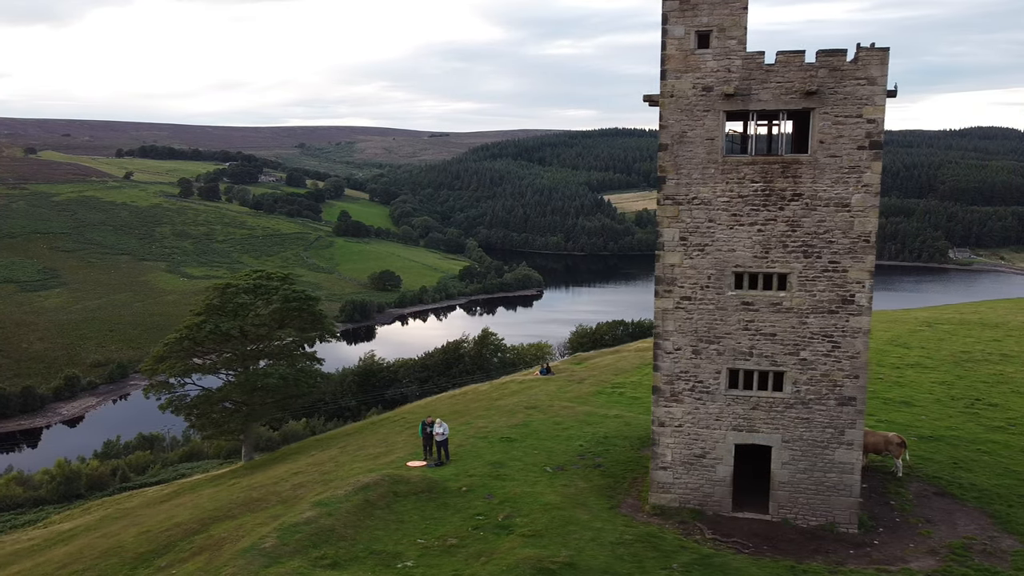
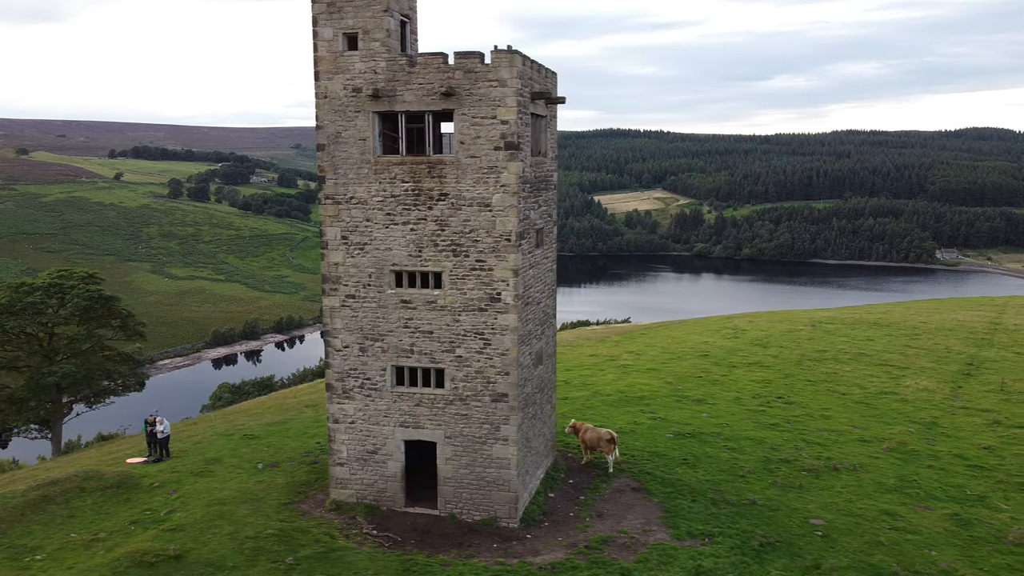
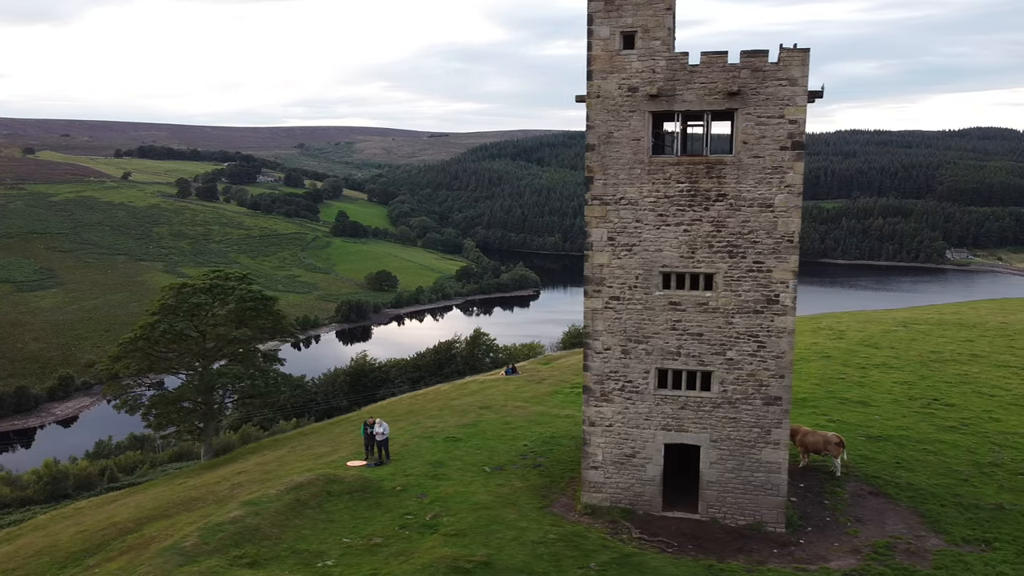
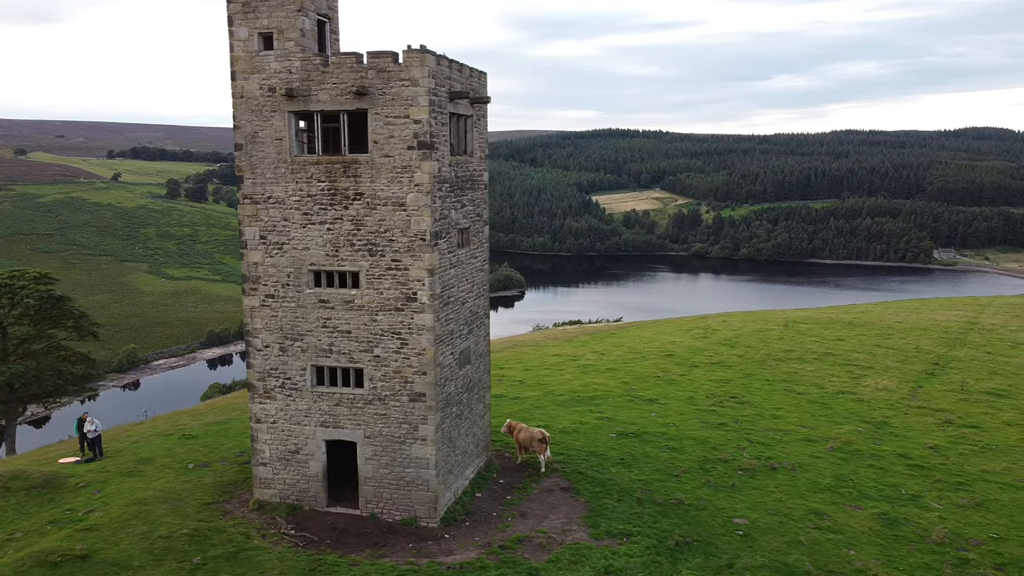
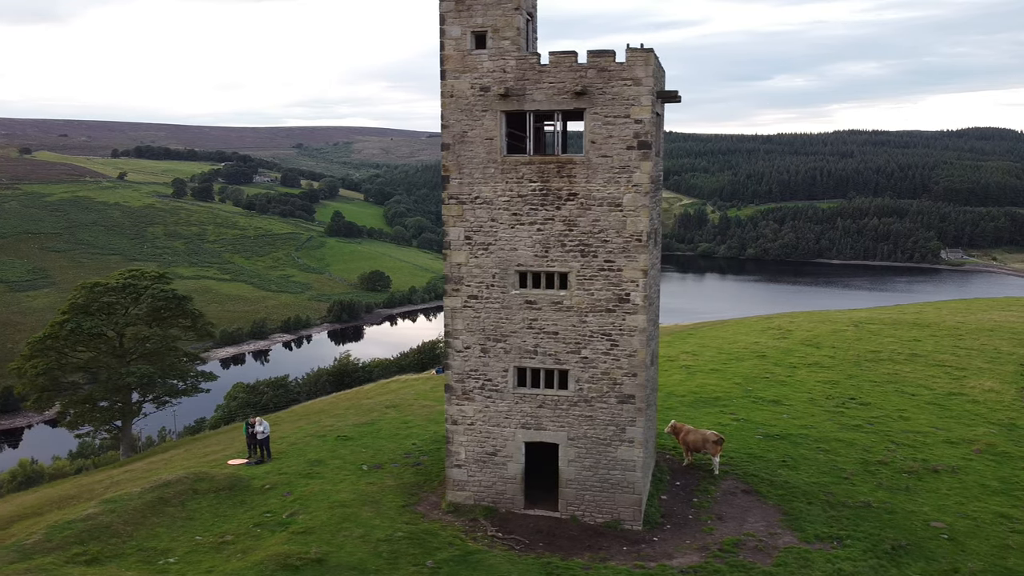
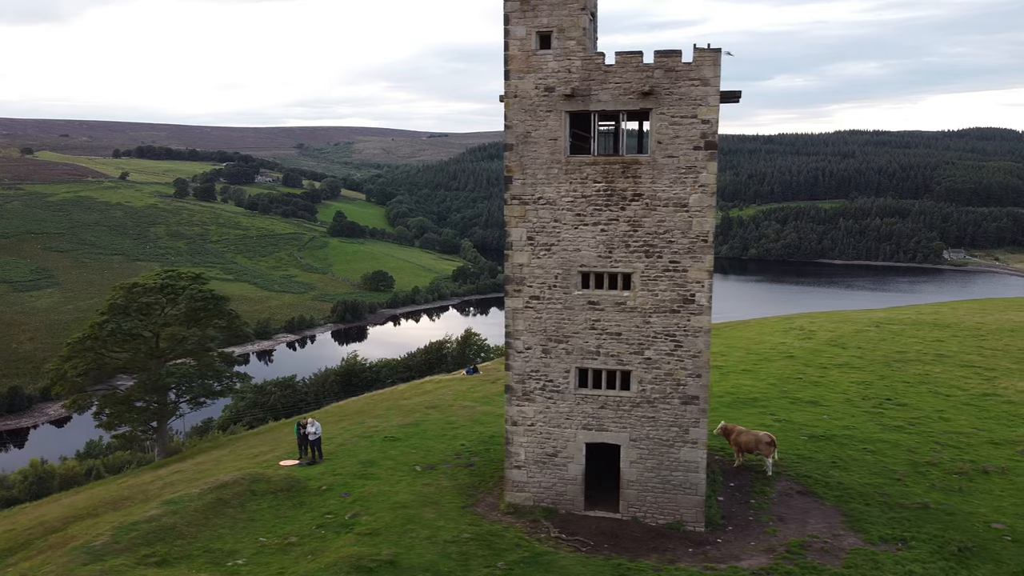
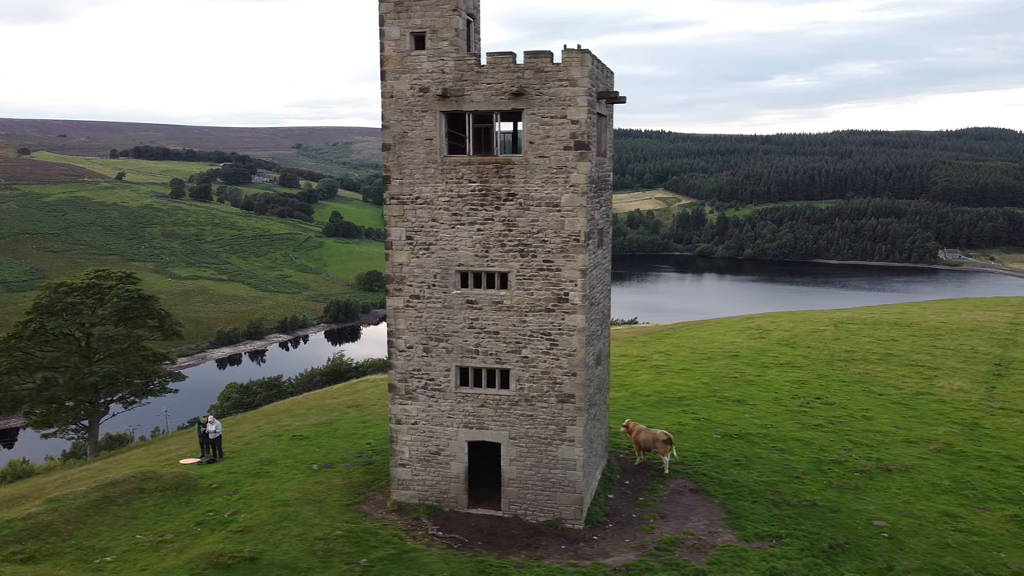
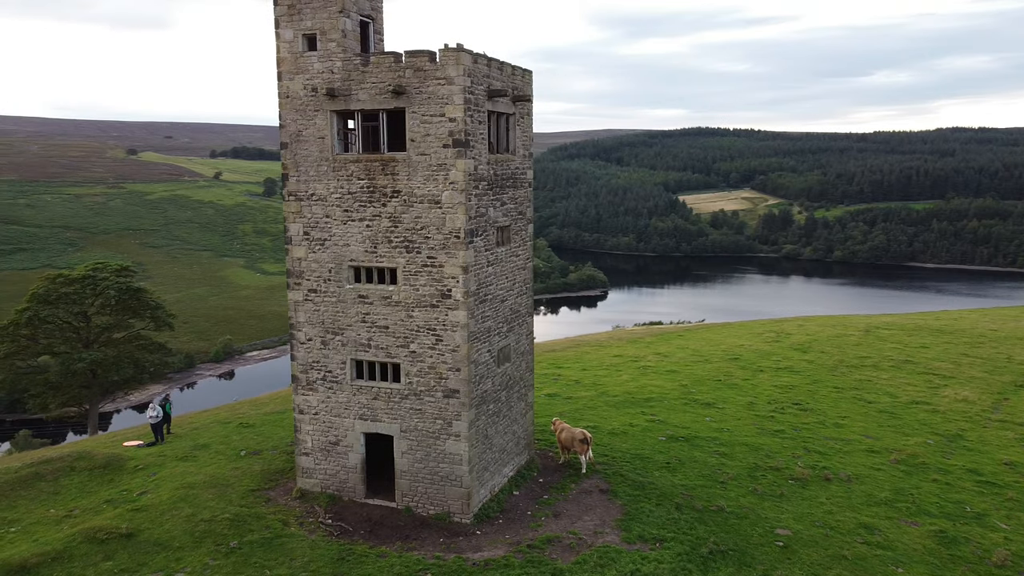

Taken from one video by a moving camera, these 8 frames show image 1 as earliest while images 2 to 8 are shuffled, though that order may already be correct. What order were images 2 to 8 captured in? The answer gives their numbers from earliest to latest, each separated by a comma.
3, 6, 5, 7, 2, 4, 8
